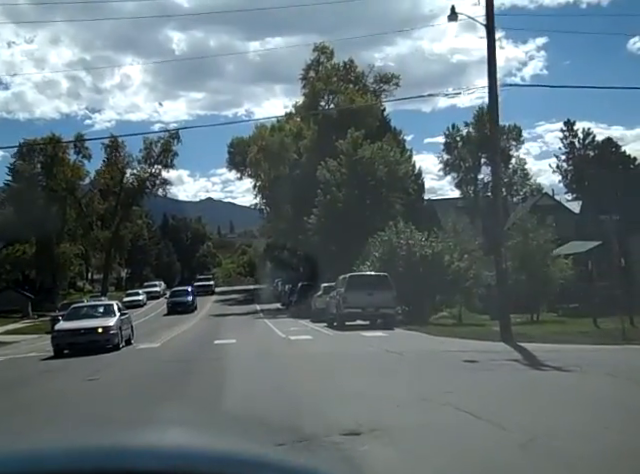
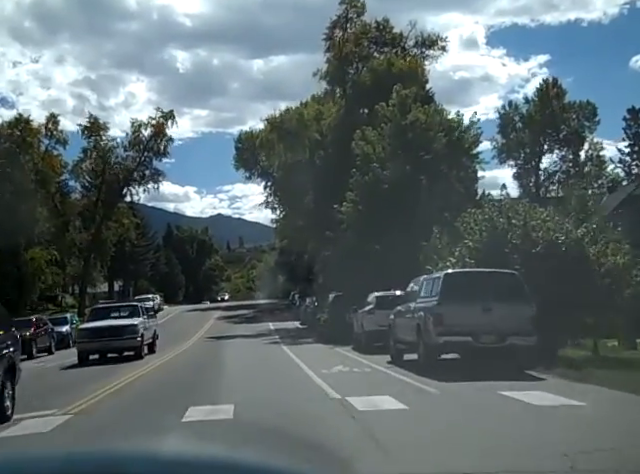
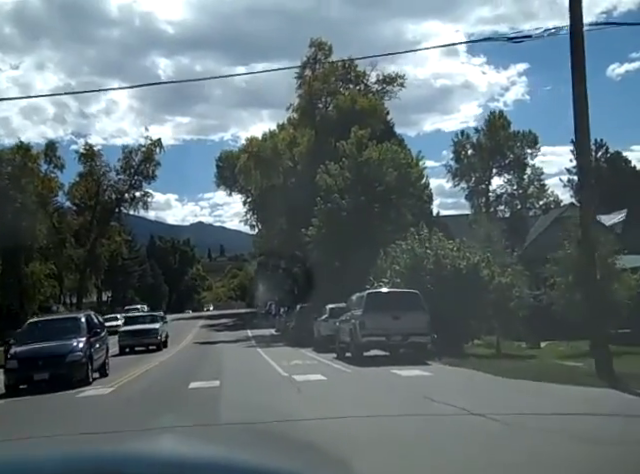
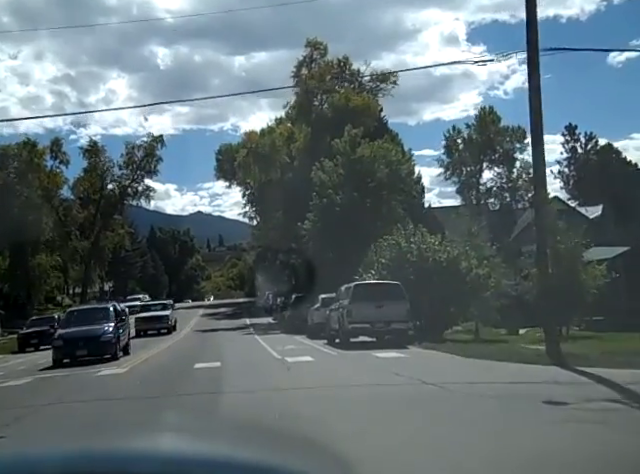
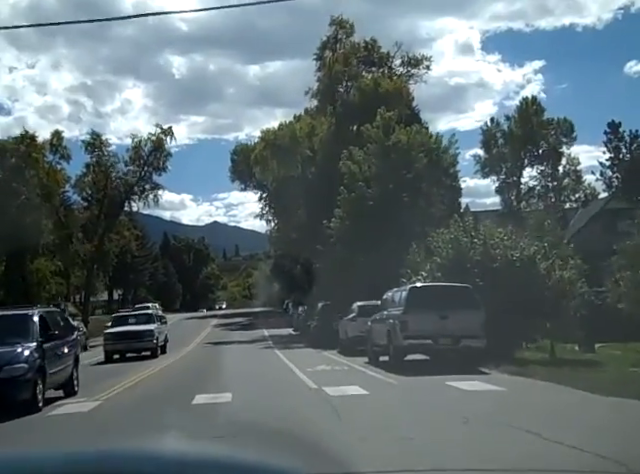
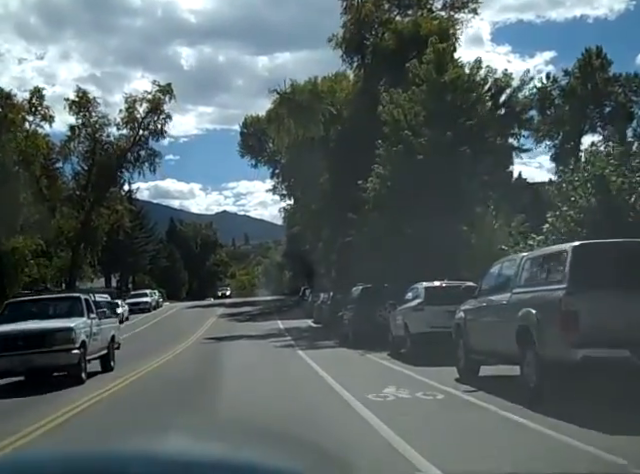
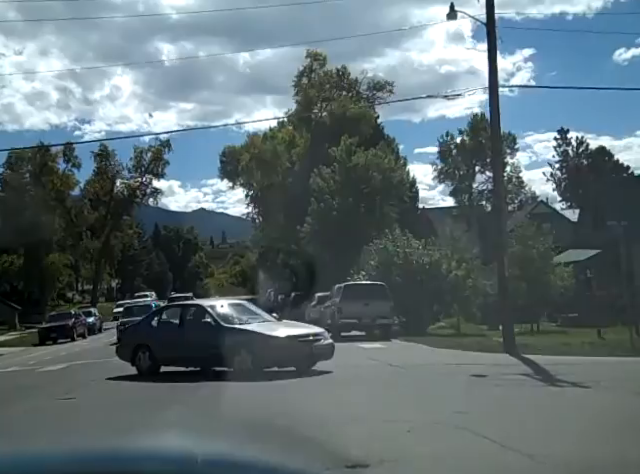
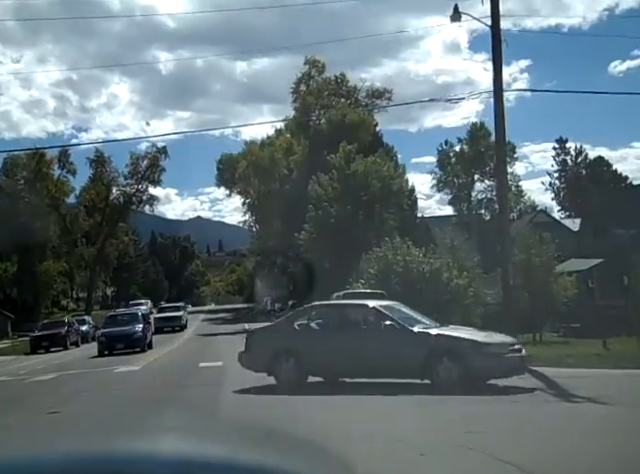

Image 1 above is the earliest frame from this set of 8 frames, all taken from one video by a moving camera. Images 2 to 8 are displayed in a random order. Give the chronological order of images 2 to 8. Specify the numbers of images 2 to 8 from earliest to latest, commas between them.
7, 8, 4, 3, 5, 2, 6
